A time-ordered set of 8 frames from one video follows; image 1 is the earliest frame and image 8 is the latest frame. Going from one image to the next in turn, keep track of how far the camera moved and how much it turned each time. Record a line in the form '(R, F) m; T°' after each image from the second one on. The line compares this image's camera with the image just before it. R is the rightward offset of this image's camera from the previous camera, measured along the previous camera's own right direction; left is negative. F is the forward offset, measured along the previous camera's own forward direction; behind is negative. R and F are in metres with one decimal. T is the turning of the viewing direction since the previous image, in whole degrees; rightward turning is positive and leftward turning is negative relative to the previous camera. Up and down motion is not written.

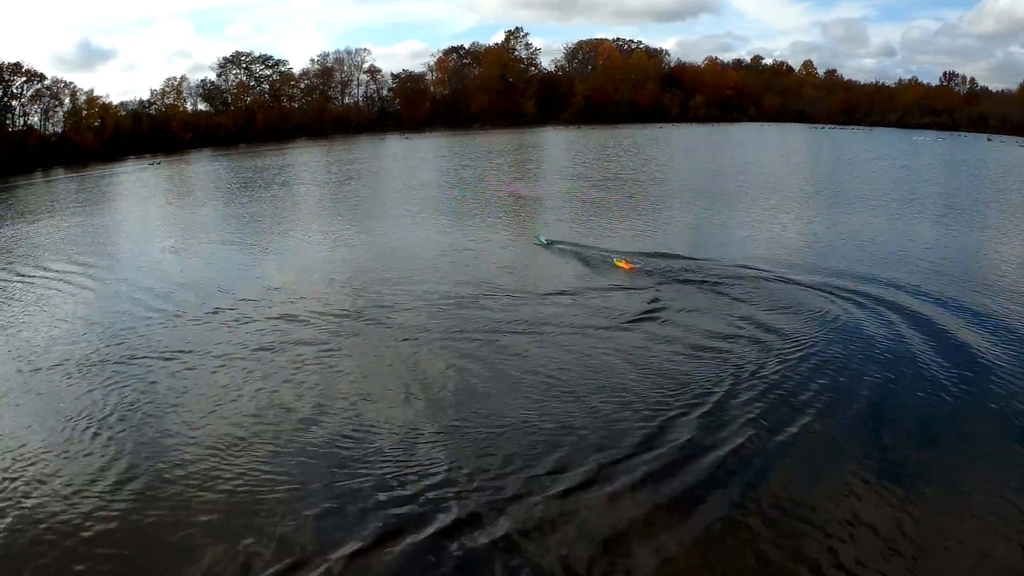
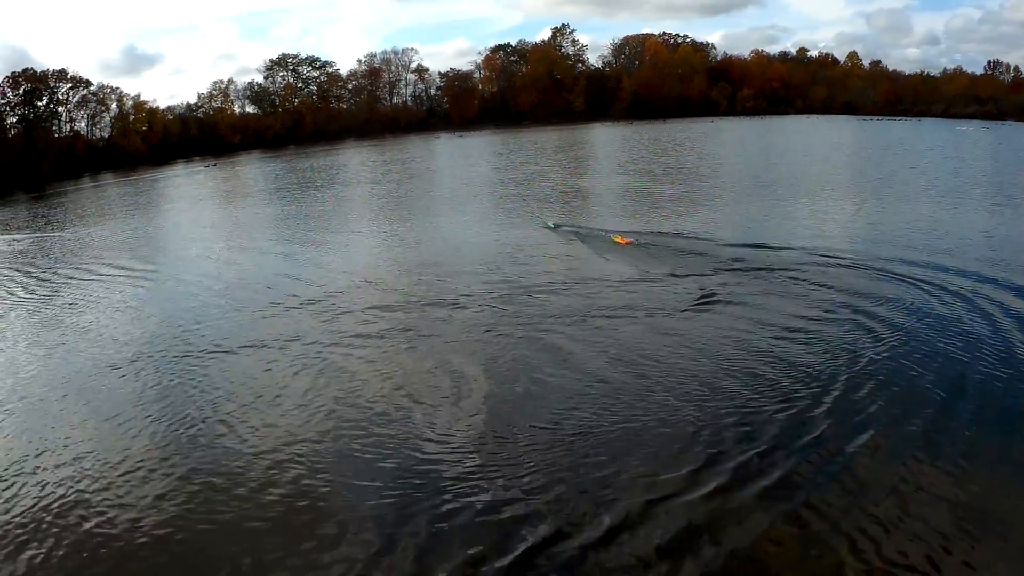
(-1.1, +0.1) m; -1°
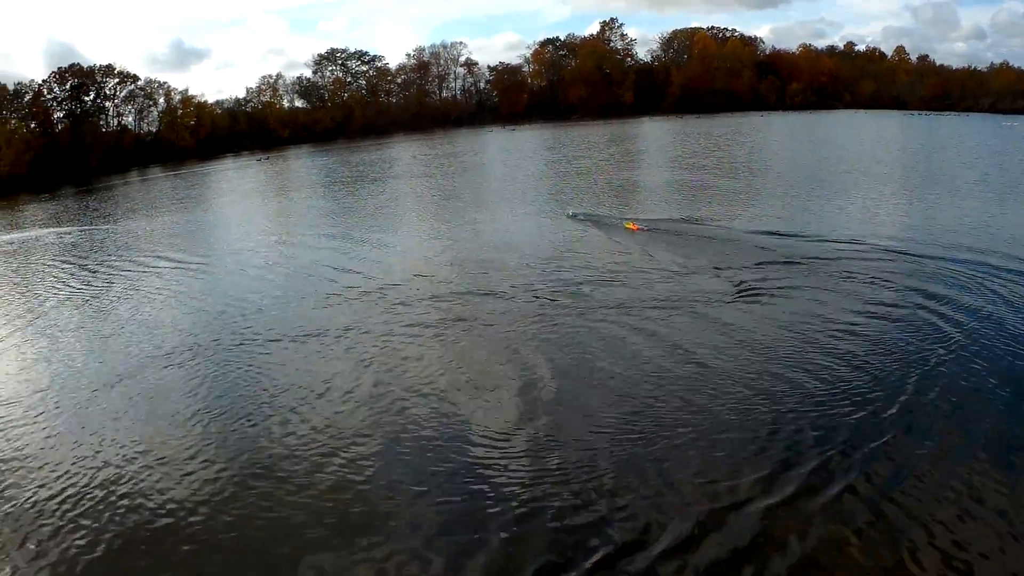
(-1.0, +0.1) m; 0°
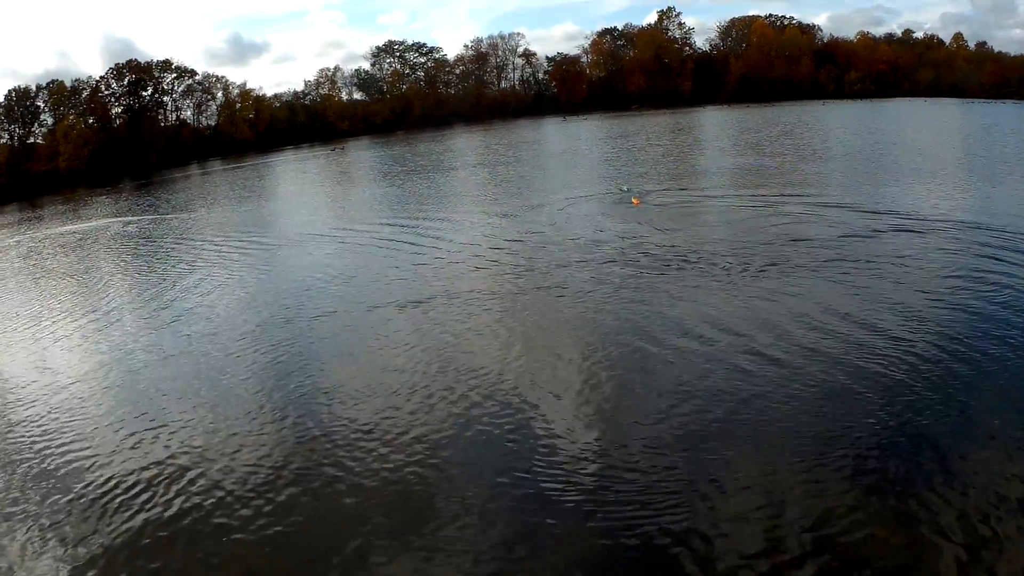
(-1.1, +0.1) m; -1°
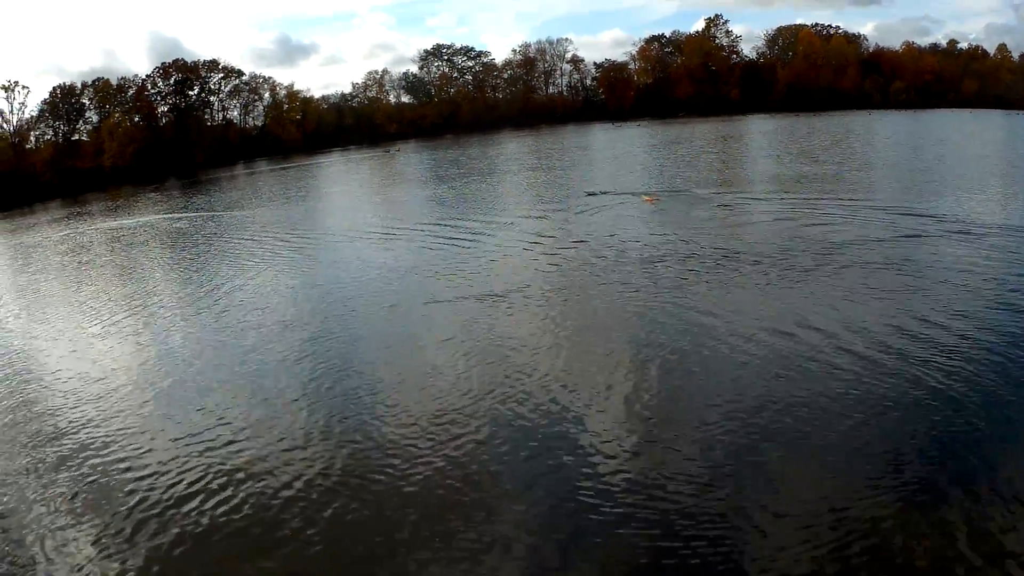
(-1.0, 0.0) m; 0°
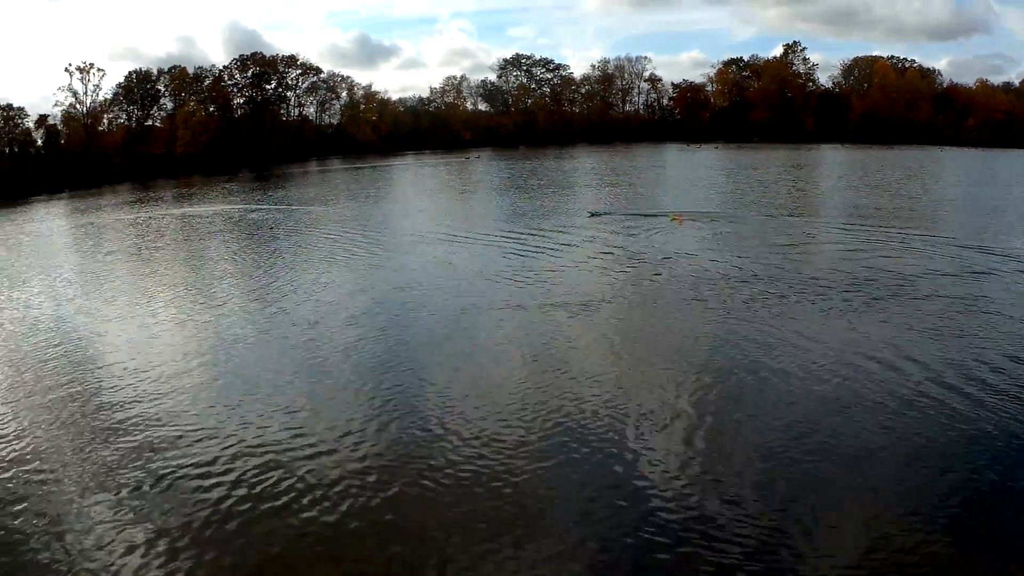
(-1.4, -0.2) m; 0°
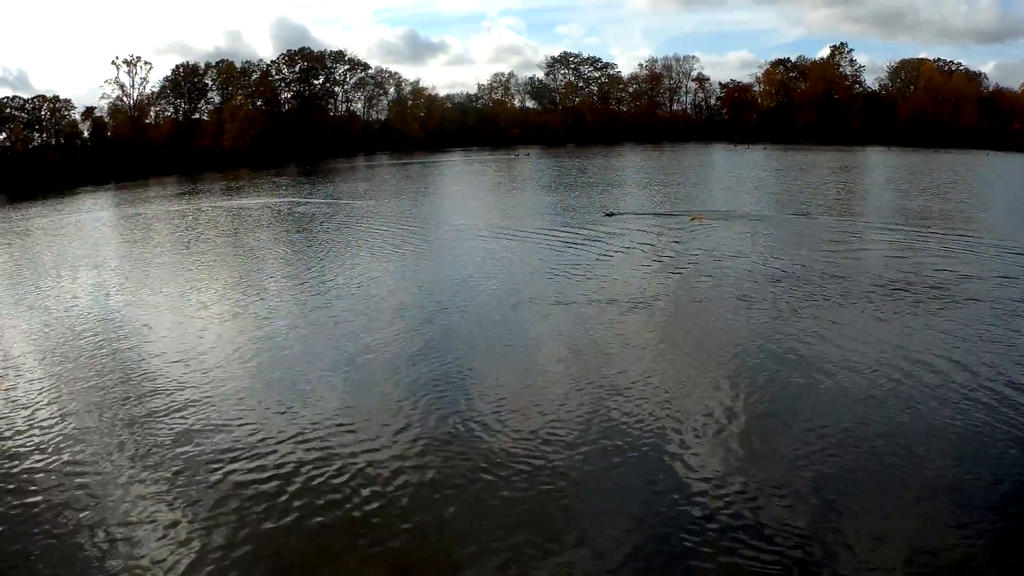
(-0.9, -0.1) m; -1°
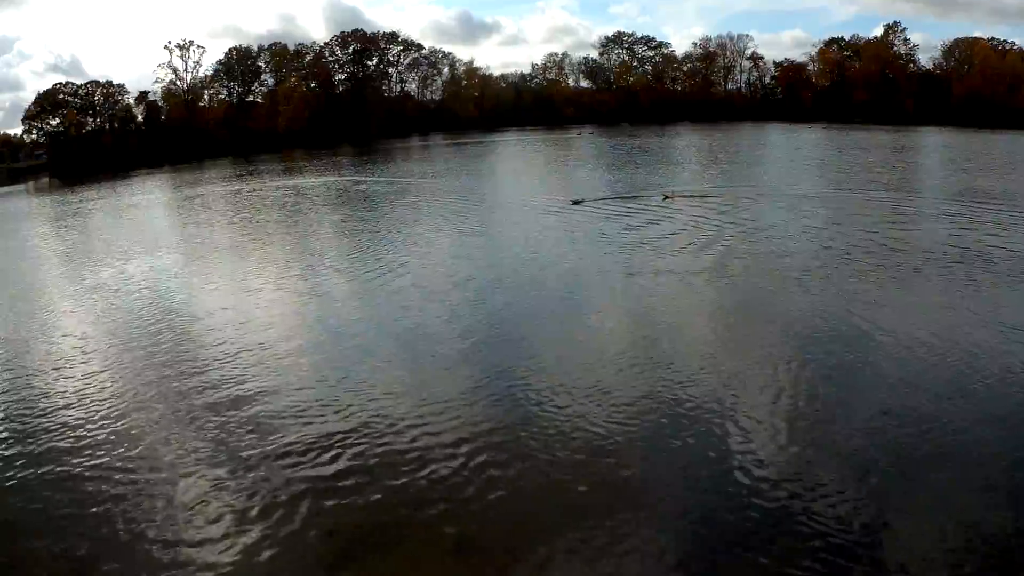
(-1.0, -0.1) m; -1°
